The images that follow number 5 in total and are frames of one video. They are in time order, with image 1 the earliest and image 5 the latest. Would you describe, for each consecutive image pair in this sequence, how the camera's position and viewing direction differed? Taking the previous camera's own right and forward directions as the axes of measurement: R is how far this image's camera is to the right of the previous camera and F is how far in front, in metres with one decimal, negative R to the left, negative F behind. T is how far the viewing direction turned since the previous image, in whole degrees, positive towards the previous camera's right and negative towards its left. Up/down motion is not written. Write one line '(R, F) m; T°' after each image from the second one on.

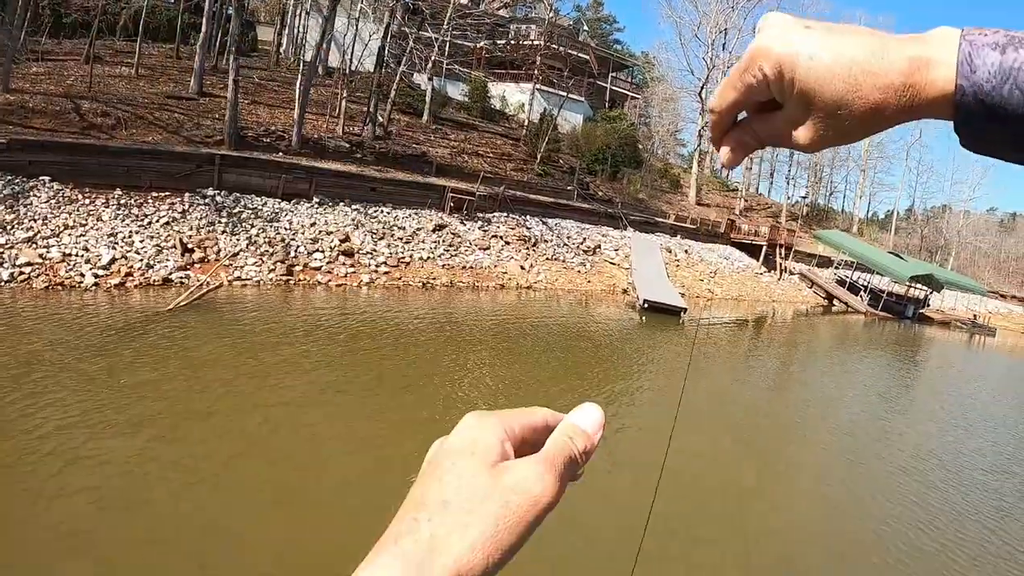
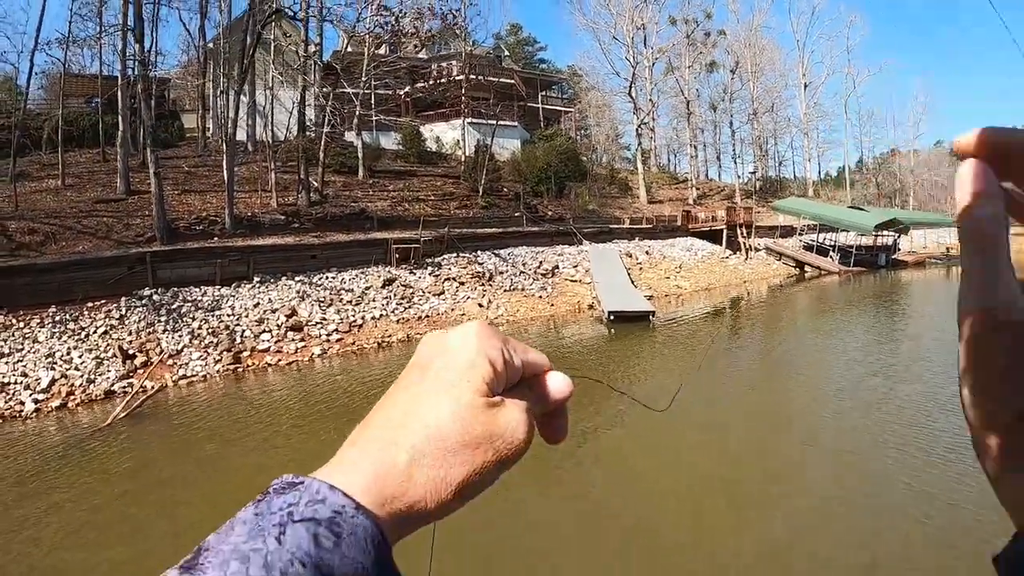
(+0.4, -0.3) m; +4°
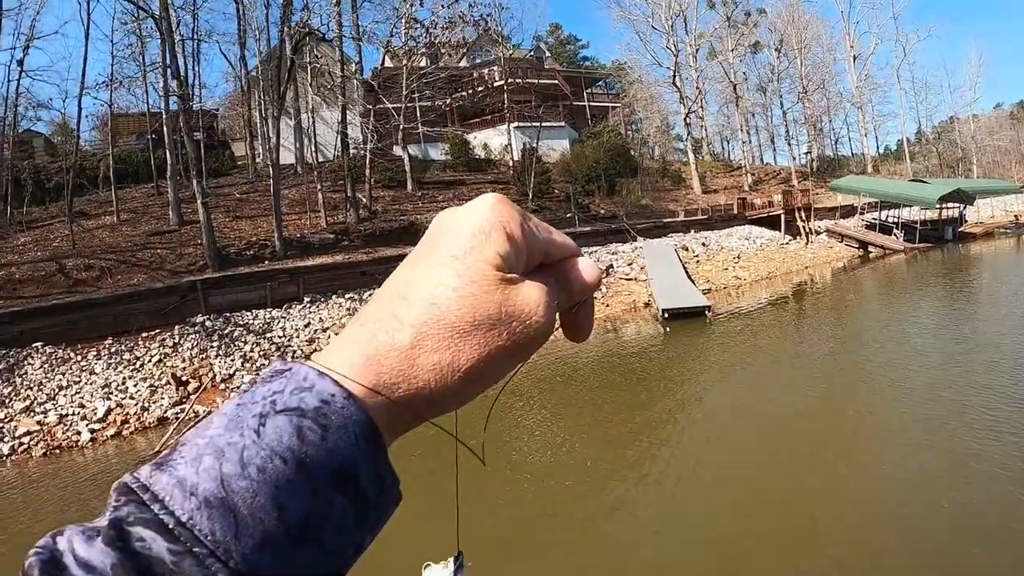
(+0.4, +0.2) m; -5°
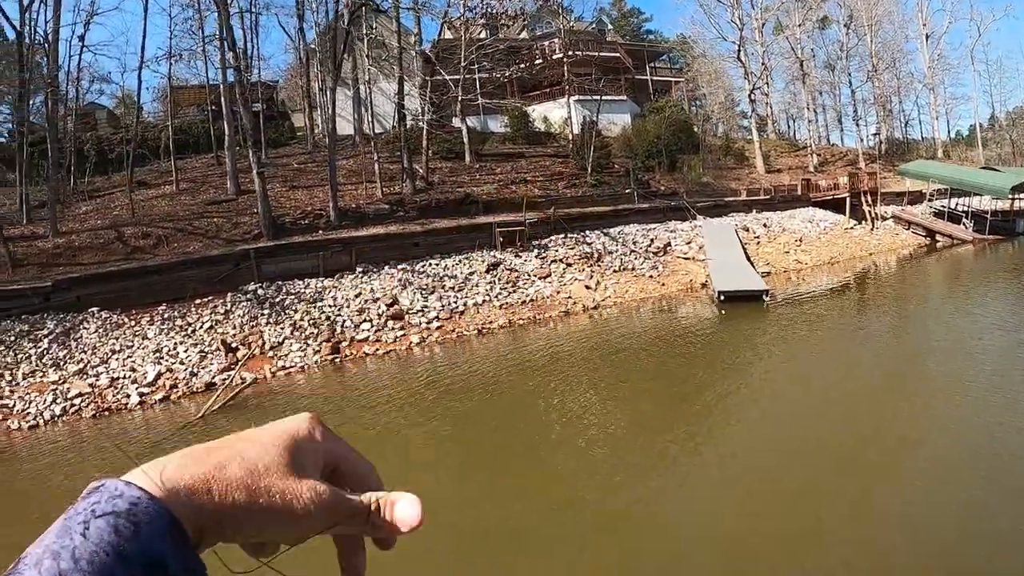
(+0.2, +0.2) m; -5°
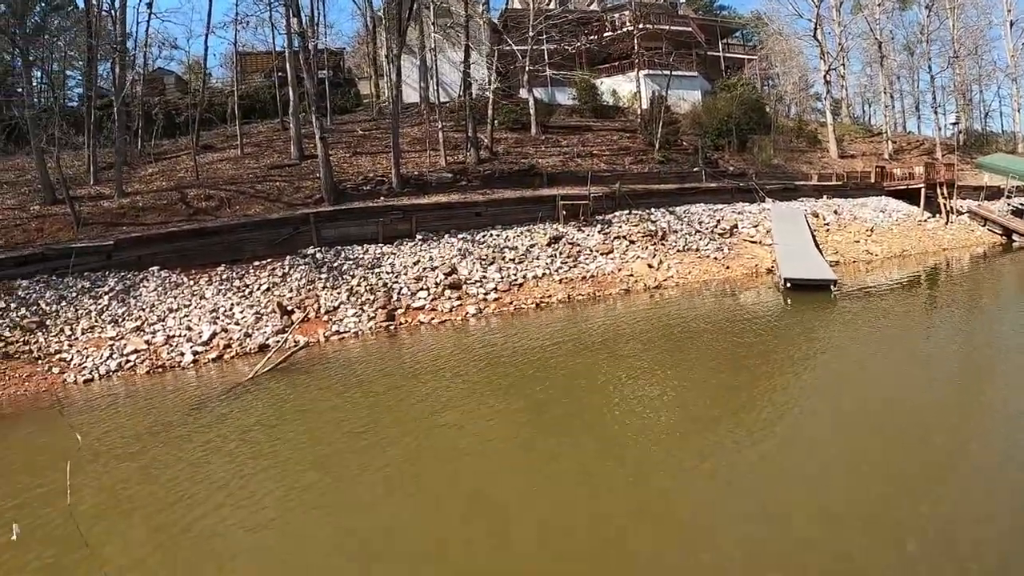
(-0.1, +0.6) m; -5°
